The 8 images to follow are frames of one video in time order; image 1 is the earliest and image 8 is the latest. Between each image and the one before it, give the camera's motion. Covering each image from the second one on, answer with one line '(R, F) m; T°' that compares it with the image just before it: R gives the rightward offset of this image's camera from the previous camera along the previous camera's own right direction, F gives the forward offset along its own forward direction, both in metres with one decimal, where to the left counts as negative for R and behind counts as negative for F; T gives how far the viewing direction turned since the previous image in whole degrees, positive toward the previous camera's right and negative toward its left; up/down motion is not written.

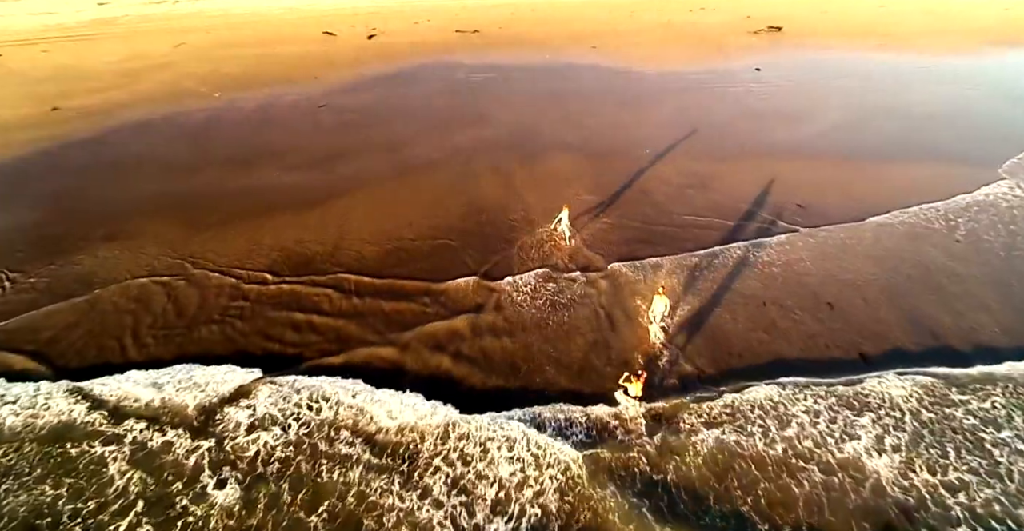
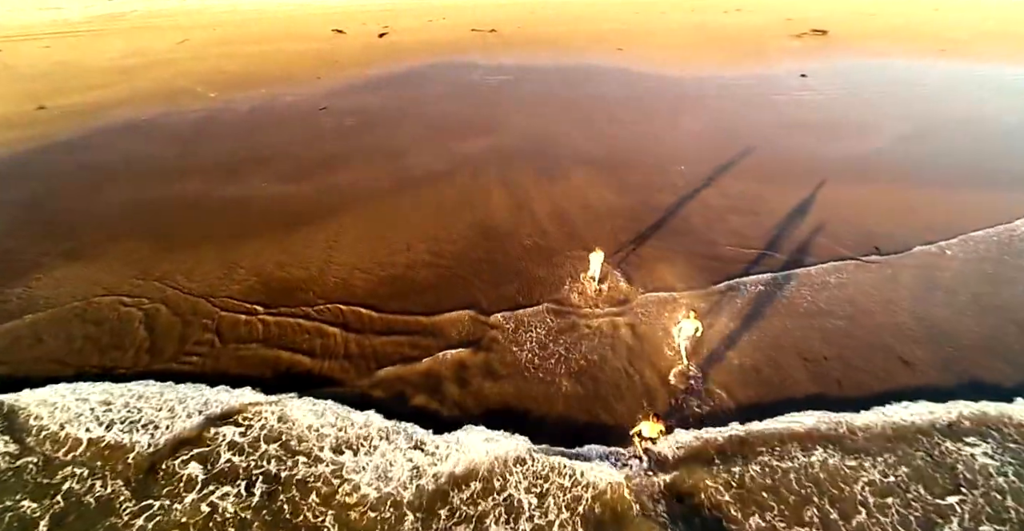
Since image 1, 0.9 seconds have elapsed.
(+0.2, +2.3) m; -2°
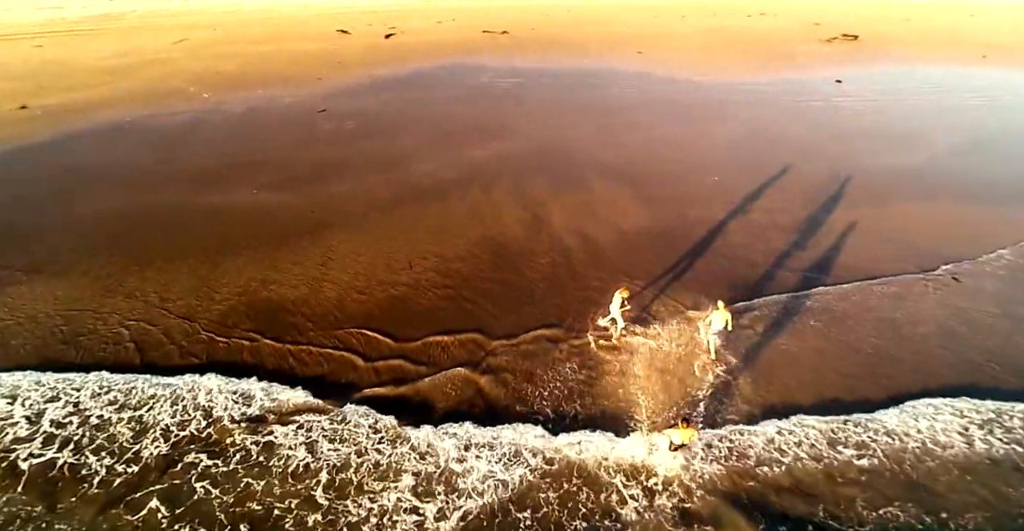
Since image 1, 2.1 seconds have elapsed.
(-0.3, +1.7) m; -1°
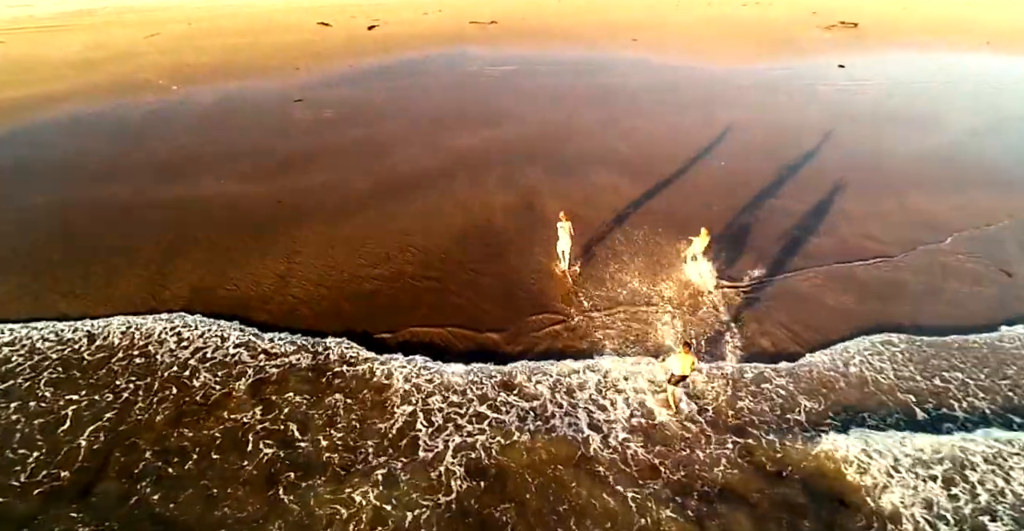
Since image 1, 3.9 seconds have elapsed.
(+0.1, +1.3) m; +1°
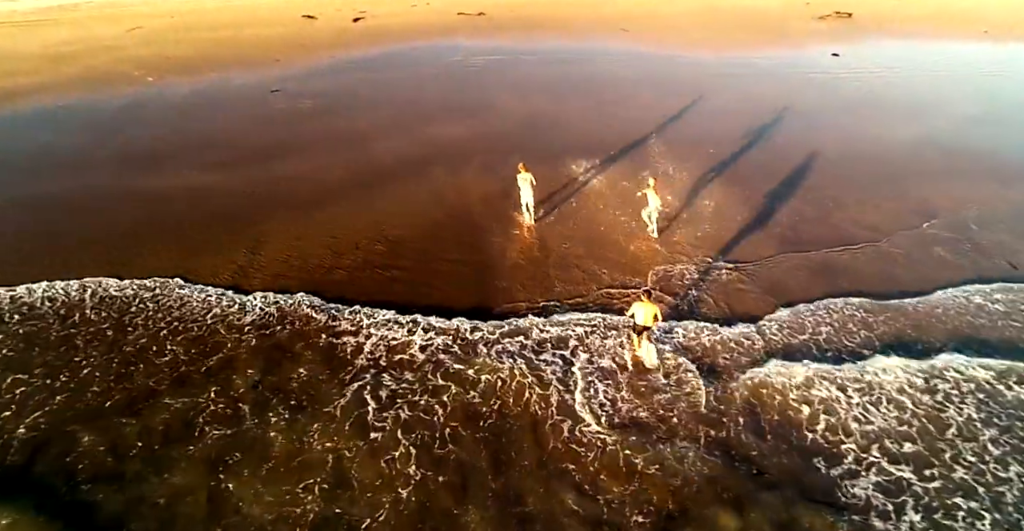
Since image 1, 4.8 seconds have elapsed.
(+0.5, +0.5) m; 0°
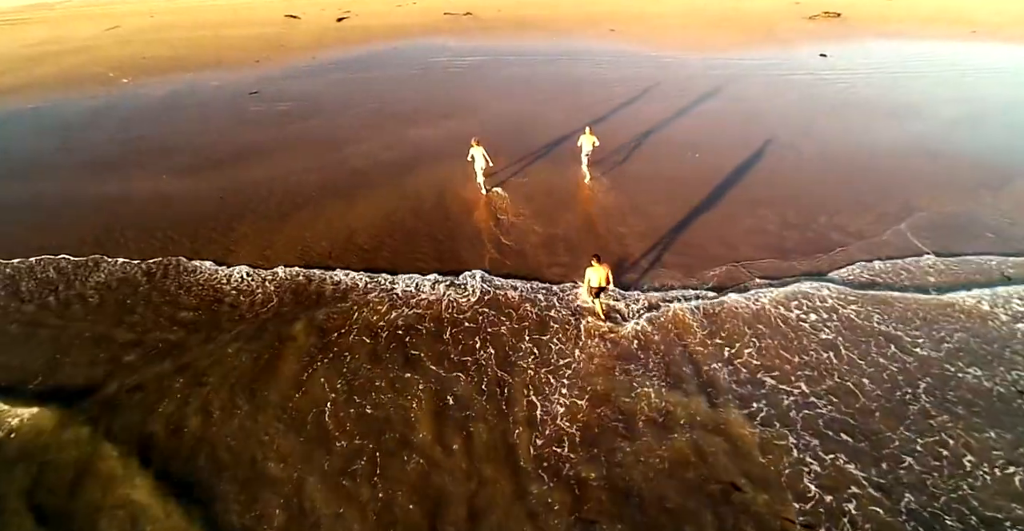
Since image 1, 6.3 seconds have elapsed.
(+0.3, +0.3) m; +1°
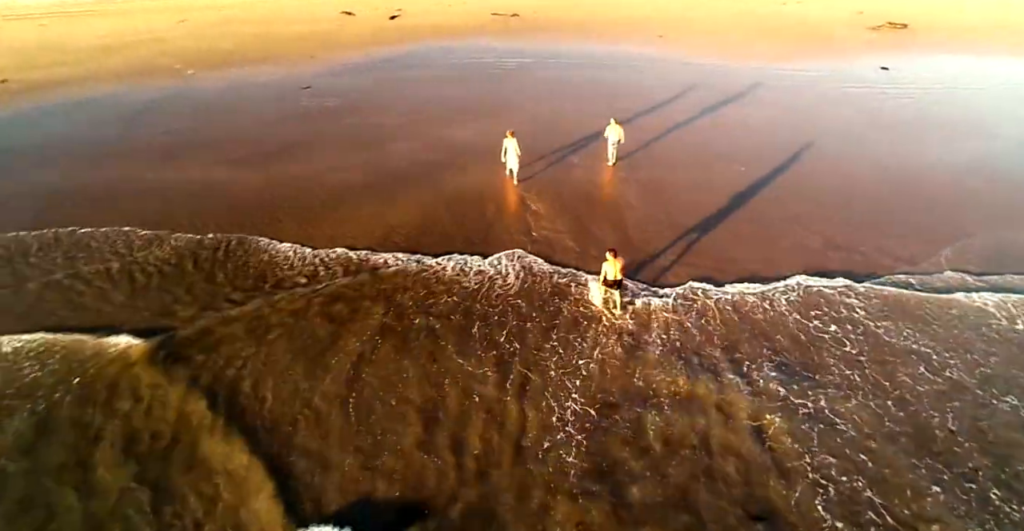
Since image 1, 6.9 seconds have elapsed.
(+0.2, -0.1) m; -4°
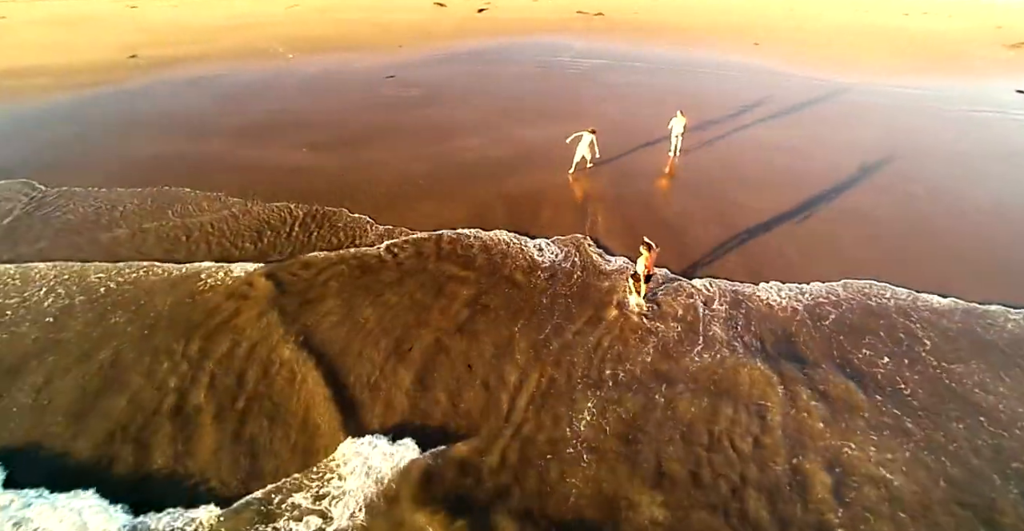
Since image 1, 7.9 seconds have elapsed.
(+0.8, +0.1) m; -8°
